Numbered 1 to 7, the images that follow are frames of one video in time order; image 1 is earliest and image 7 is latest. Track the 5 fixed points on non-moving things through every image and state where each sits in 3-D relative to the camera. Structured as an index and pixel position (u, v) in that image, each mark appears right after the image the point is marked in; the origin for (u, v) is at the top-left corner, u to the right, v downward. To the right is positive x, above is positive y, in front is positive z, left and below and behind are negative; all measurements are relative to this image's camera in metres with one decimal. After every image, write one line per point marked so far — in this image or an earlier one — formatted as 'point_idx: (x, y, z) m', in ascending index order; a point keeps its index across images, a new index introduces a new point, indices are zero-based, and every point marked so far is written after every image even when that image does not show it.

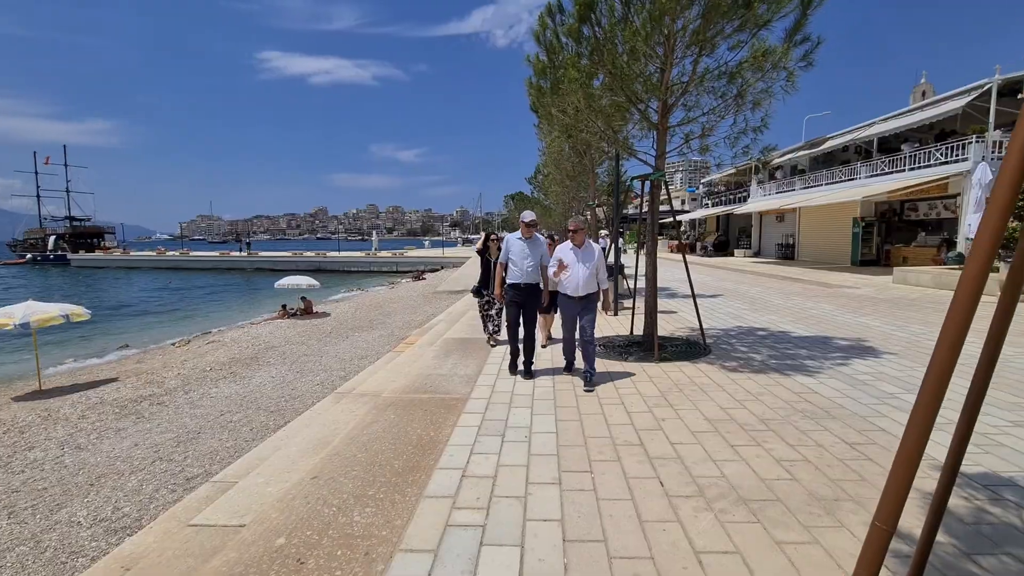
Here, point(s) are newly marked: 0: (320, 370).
0: (-4.1, -1.8, +10.6) m
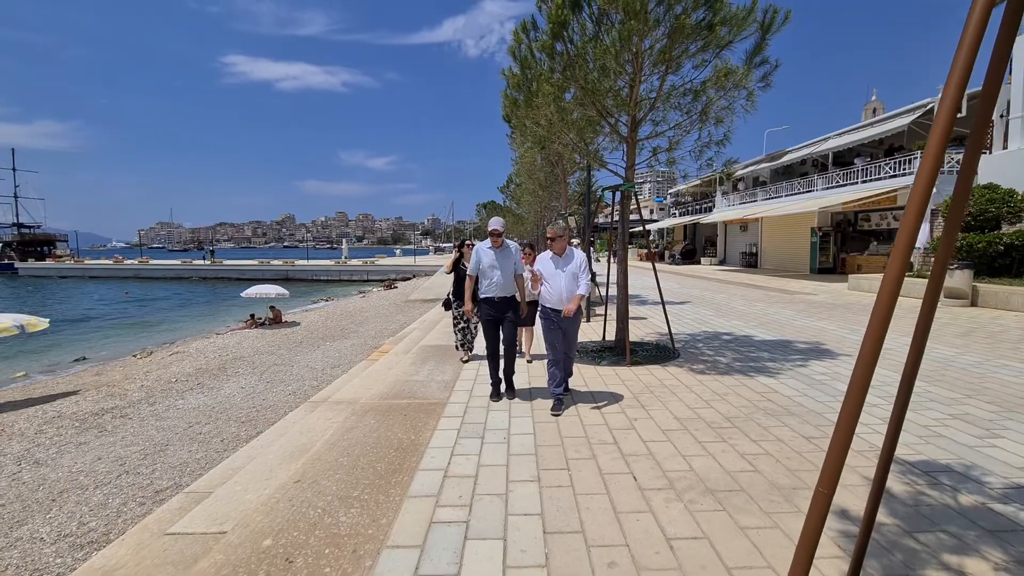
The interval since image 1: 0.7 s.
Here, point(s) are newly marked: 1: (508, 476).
0: (-4.7, -2.0, +10.5) m
1: (0.0, -1.2, +3.2) m
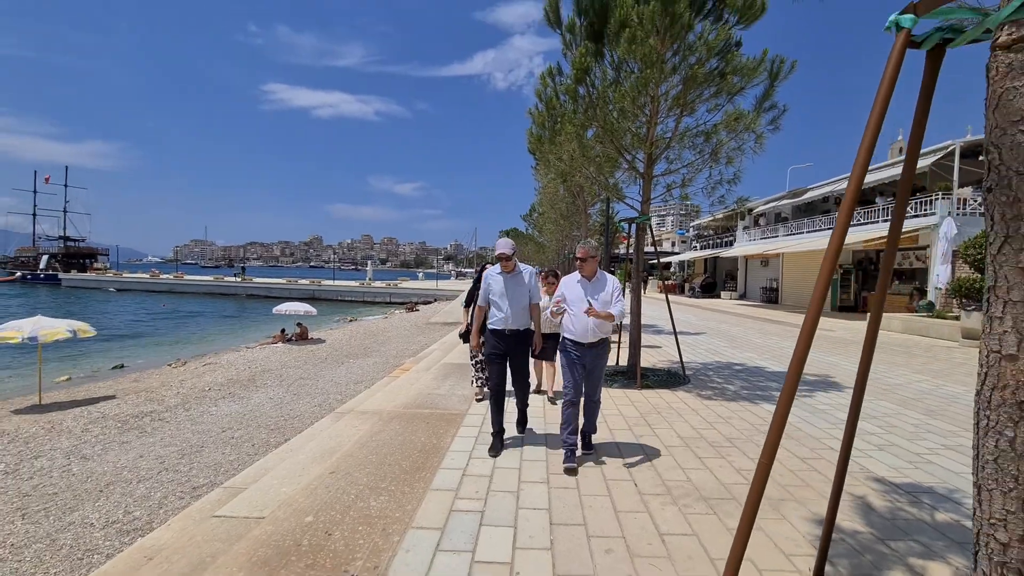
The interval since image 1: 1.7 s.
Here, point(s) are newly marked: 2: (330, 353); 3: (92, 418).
0: (-4.3, -2.3, +10.9) m
1: (+0.1, -1.4, +3.5) m
2: (-6.1, -2.2, +16.4) m
3: (-7.9, -2.4, +9.2) m
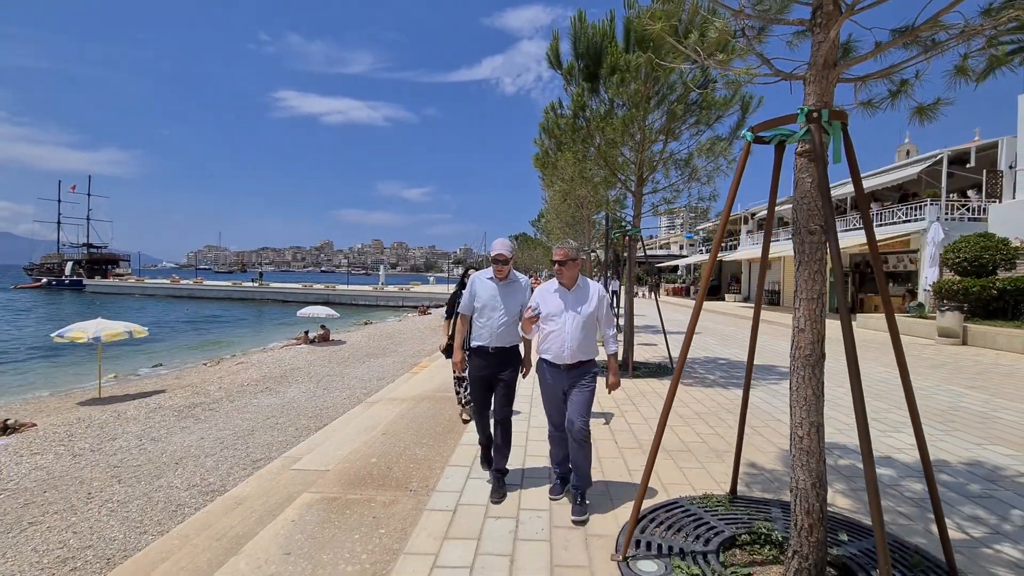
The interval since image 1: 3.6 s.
0: (-4.1, -2.5, +12.1) m
1: (+0.1, -1.4, +4.6) m
2: (-5.8, -2.3, +17.6) m
3: (-7.7, -2.5, +10.4) m
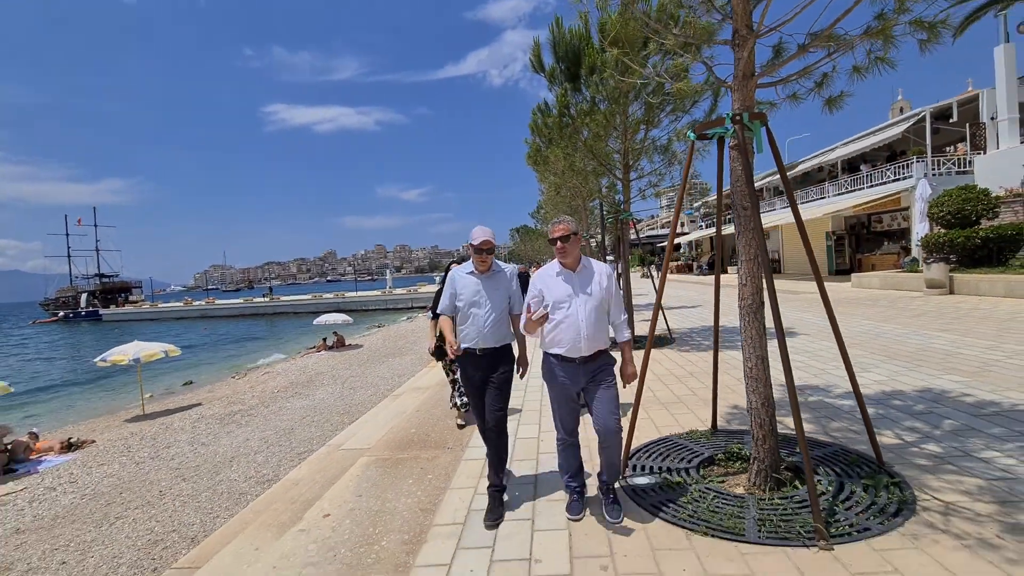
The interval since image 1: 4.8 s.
0: (-3.7, -2.6, +12.9) m
1: (+0.3, -1.3, +5.3) m
2: (-5.3, -2.5, +18.4) m
3: (-7.3, -3.0, +11.2) m
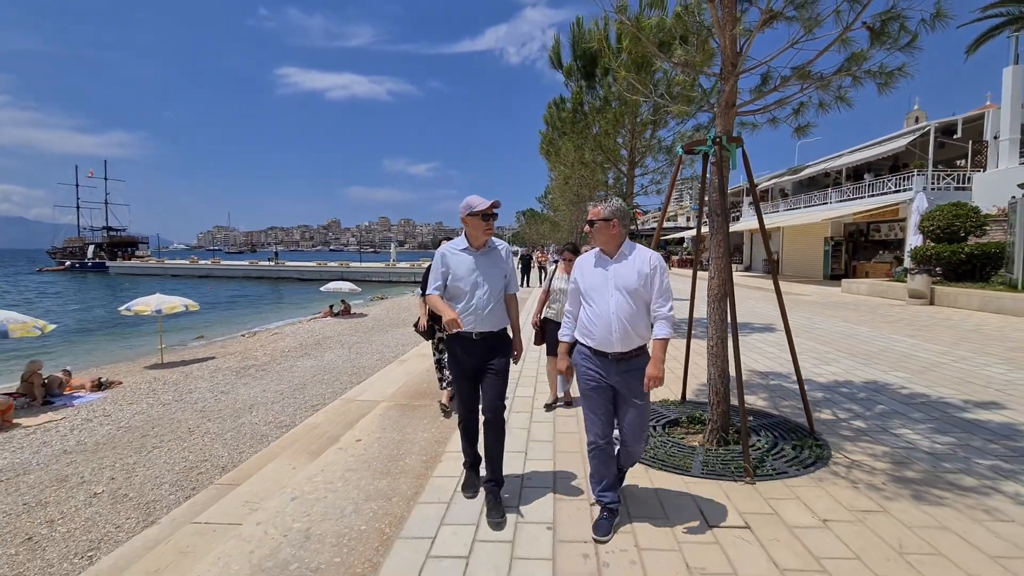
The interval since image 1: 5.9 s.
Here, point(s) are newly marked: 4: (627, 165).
0: (-3.8, -1.8, +13.6) m
1: (+0.3, -1.0, +6.0) m
2: (-5.4, -1.4, +19.1) m
3: (-7.4, -2.0, +12.0) m
4: (+2.2, +2.3, +9.2) m
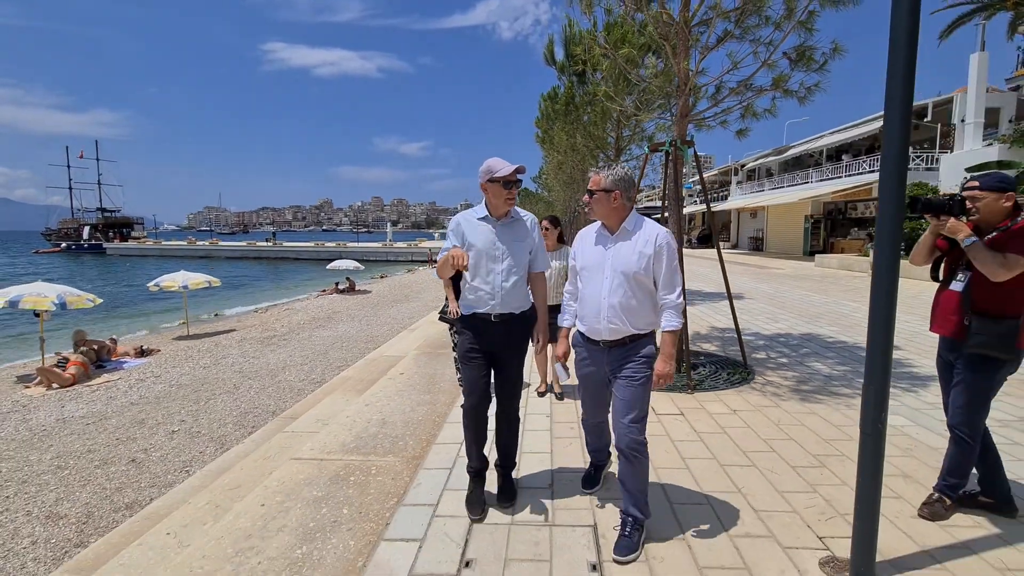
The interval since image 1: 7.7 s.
0: (-3.9, -1.1, +14.8) m
1: (+0.4, -0.6, +7.2) m
2: (-5.5, -0.5, +20.3) m
3: (-7.4, -1.4, +13.1) m
4: (+2.2, +2.9, +10.3) m
